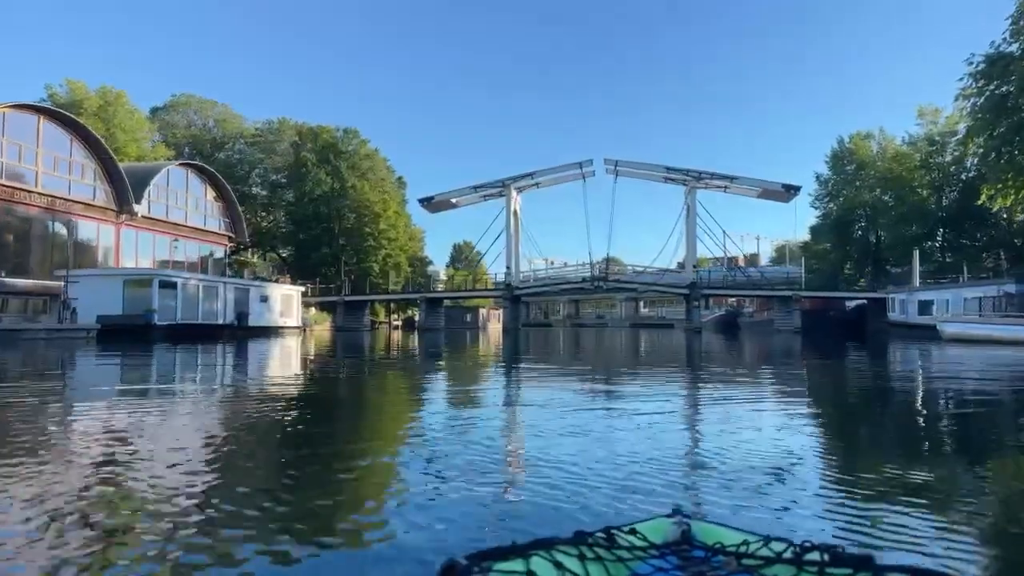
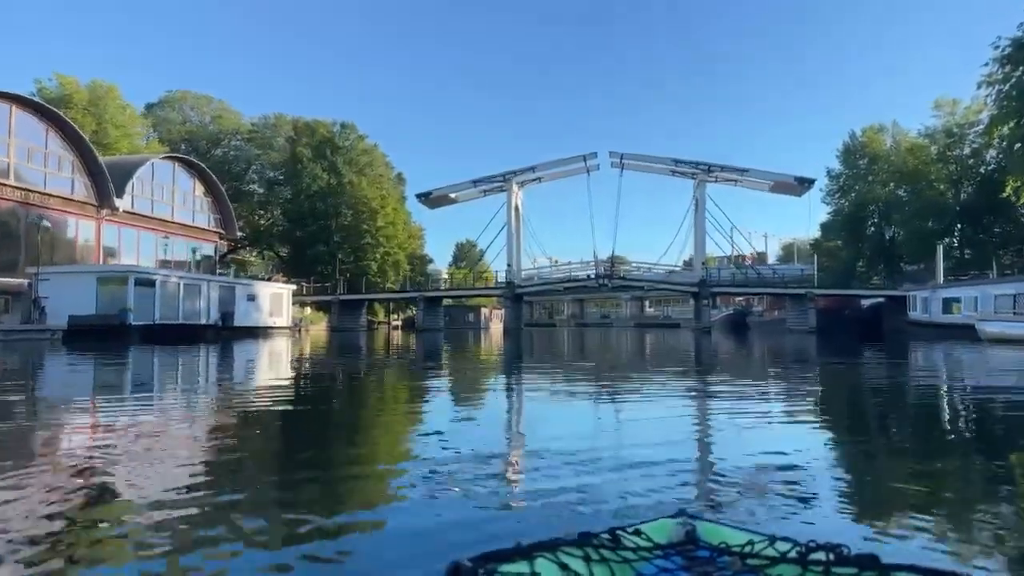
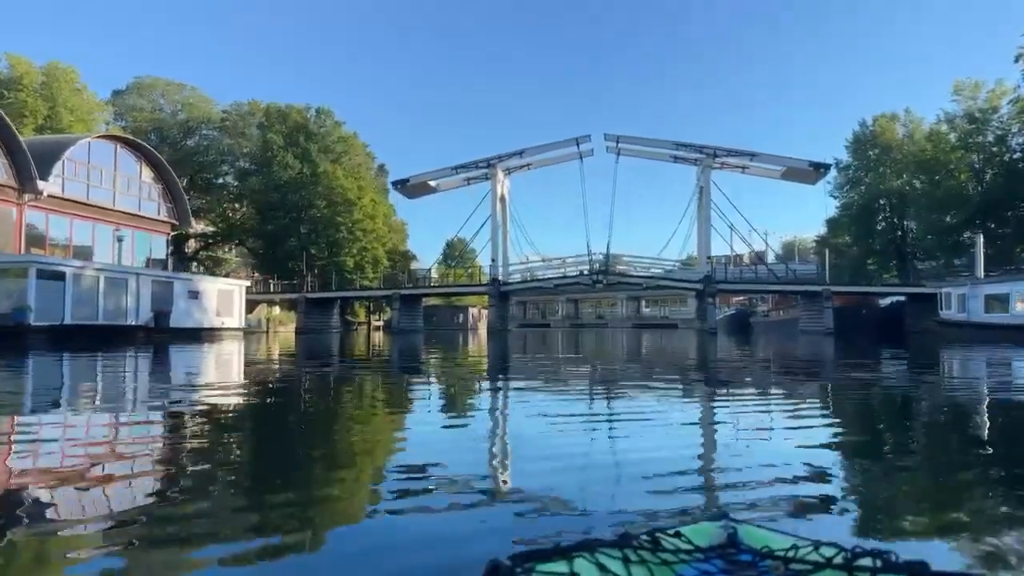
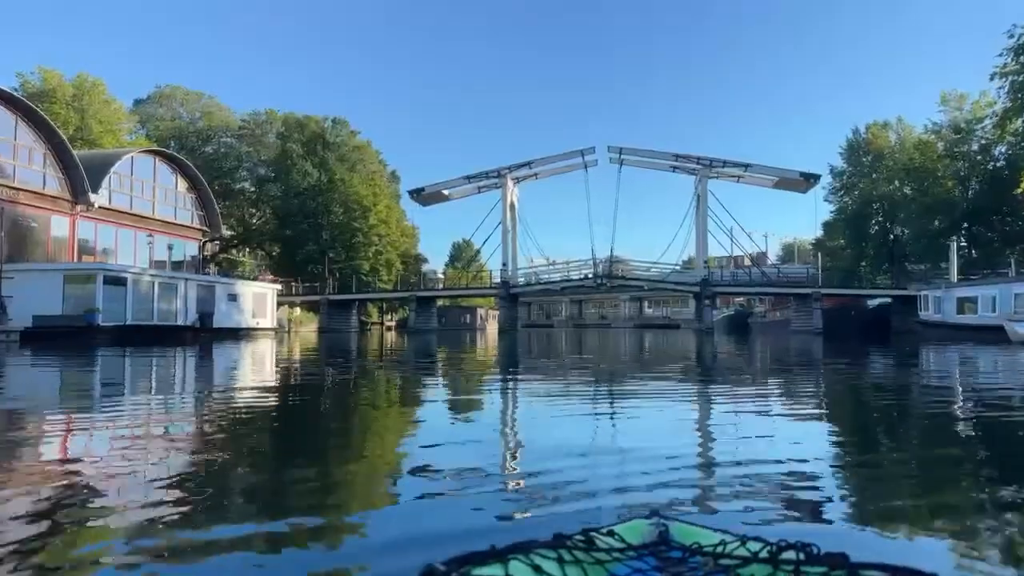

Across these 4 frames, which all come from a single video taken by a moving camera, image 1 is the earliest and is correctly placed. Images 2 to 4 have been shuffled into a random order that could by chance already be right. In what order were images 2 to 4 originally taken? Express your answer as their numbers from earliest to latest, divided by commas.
2, 4, 3
